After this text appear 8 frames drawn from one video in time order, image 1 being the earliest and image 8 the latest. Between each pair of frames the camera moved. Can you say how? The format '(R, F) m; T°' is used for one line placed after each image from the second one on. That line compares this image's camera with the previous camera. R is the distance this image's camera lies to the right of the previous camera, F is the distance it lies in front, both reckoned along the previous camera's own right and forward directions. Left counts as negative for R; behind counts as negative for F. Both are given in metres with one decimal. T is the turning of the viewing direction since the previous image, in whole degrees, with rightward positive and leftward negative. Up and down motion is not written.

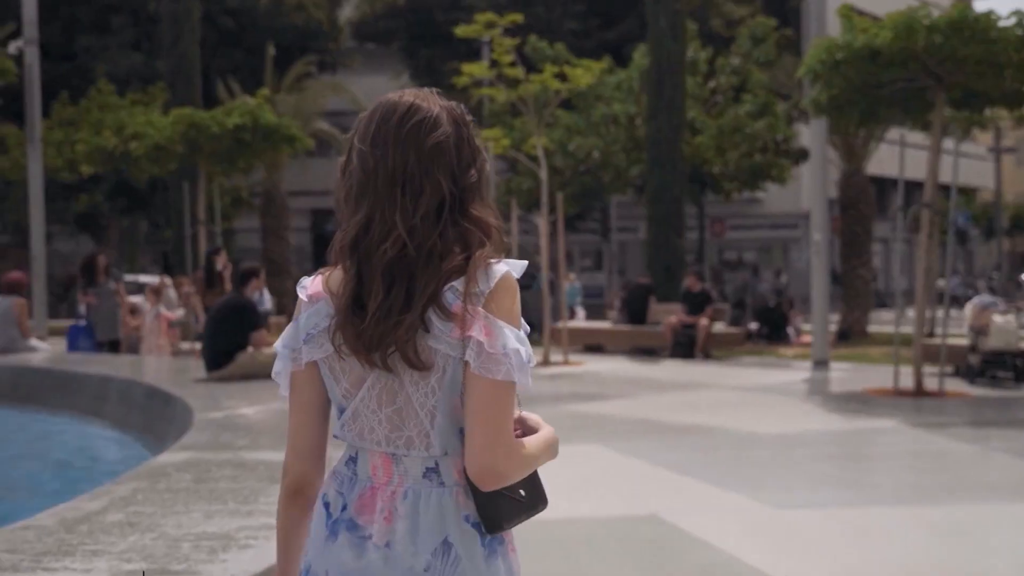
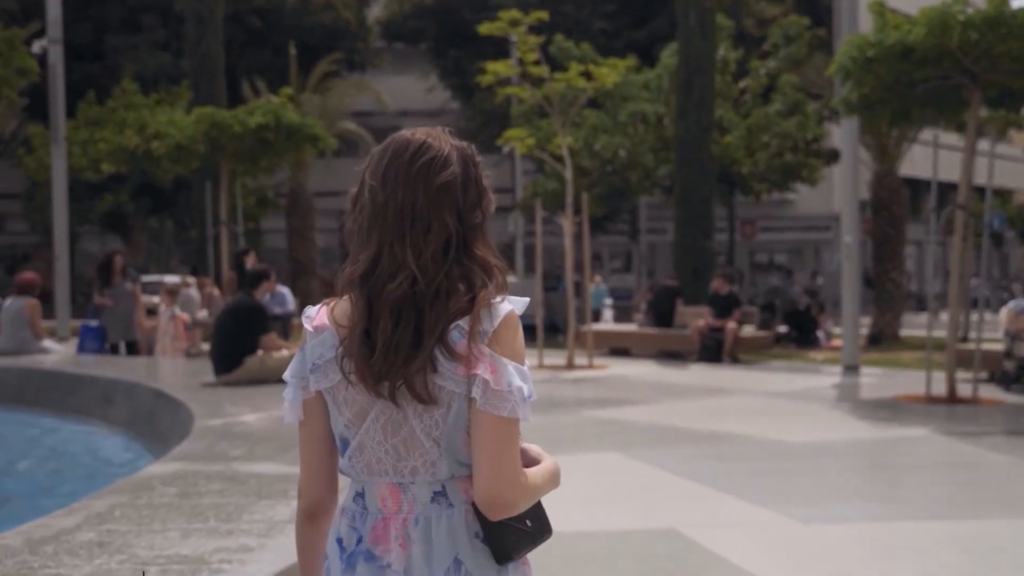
(+0.1, +0.3) m; -1°
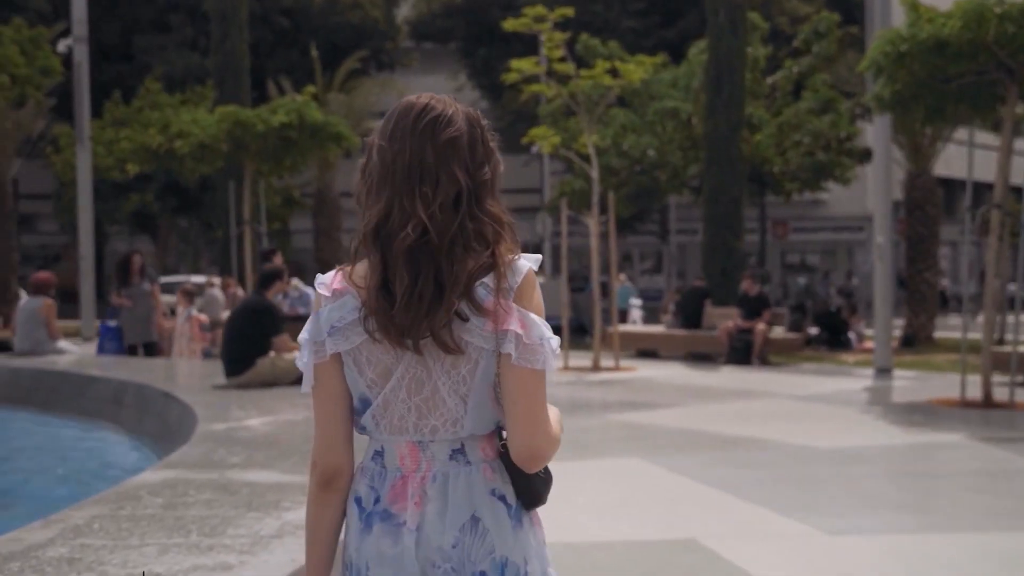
(+0.1, +0.3) m; -1°
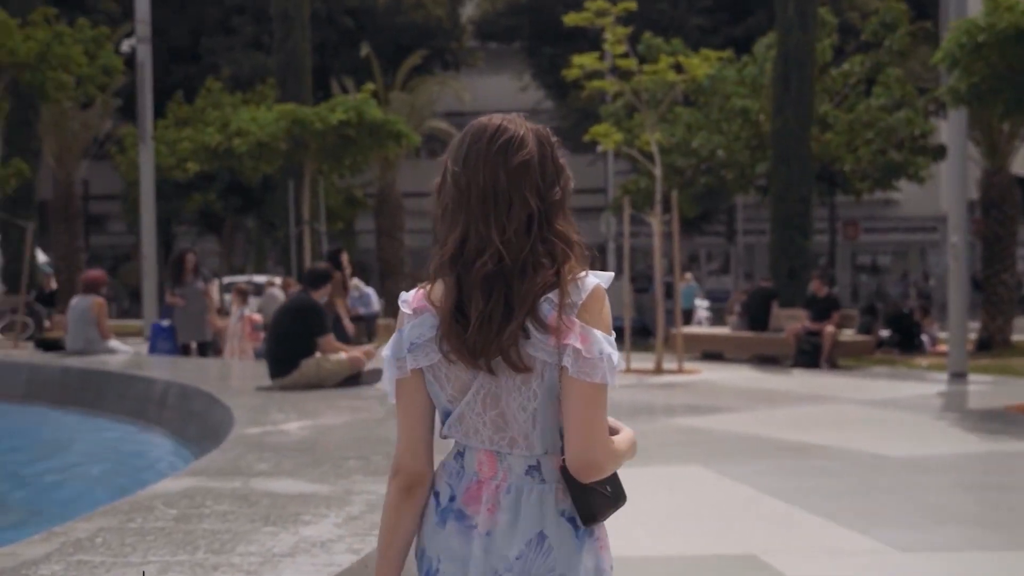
(+0.1, +0.4) m; -3°
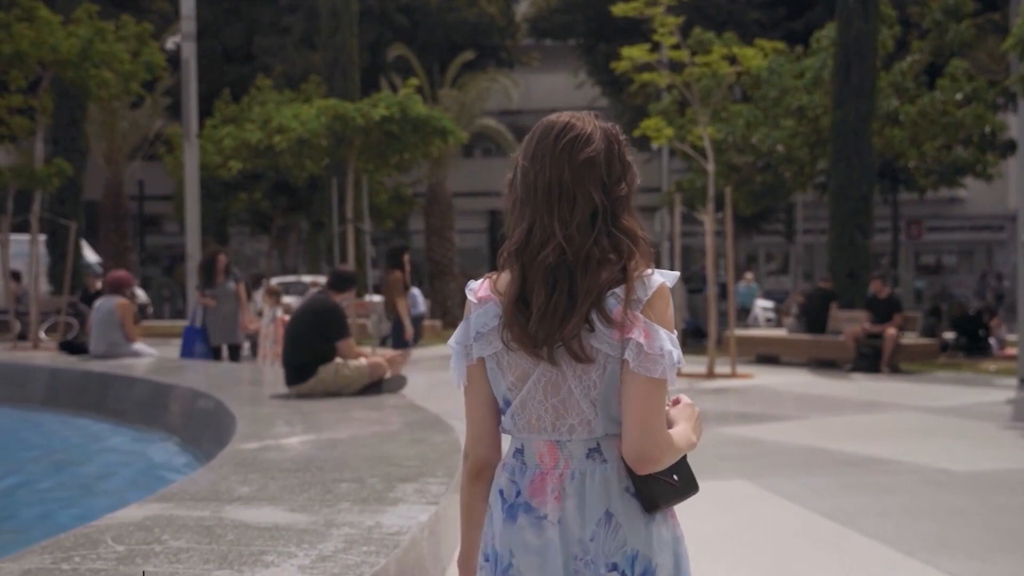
(+0.2, +0.6) m; -3°
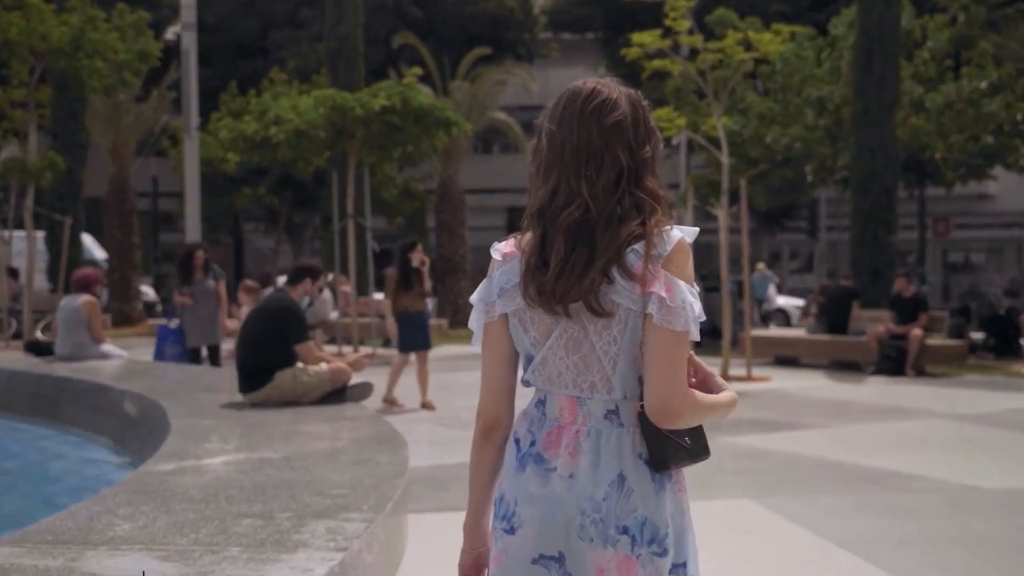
(+0.3, +0.8) m; -1°
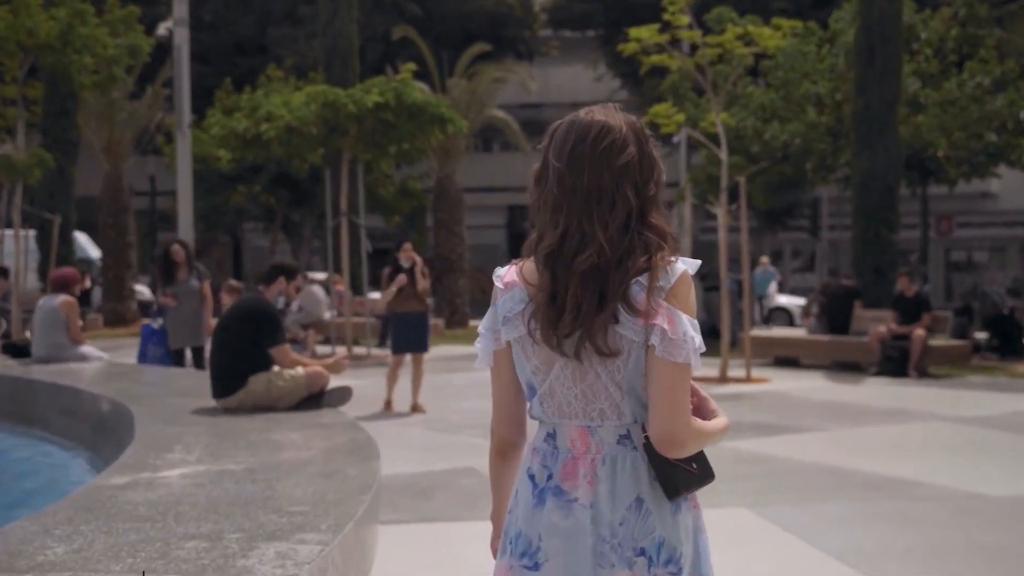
(+0.1, +0.3) m; 0°
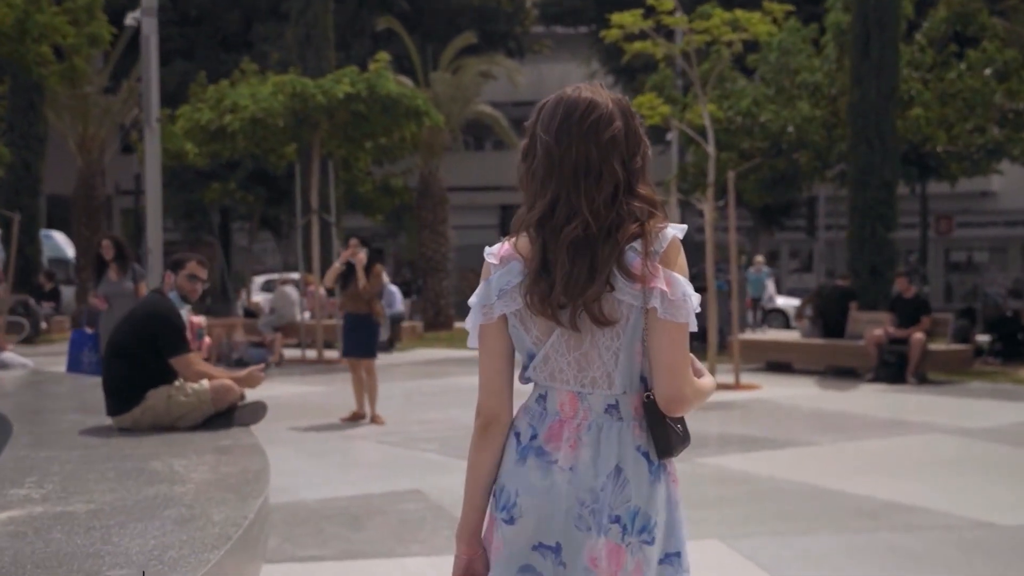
(+0.3, +0.9) m; 0°
